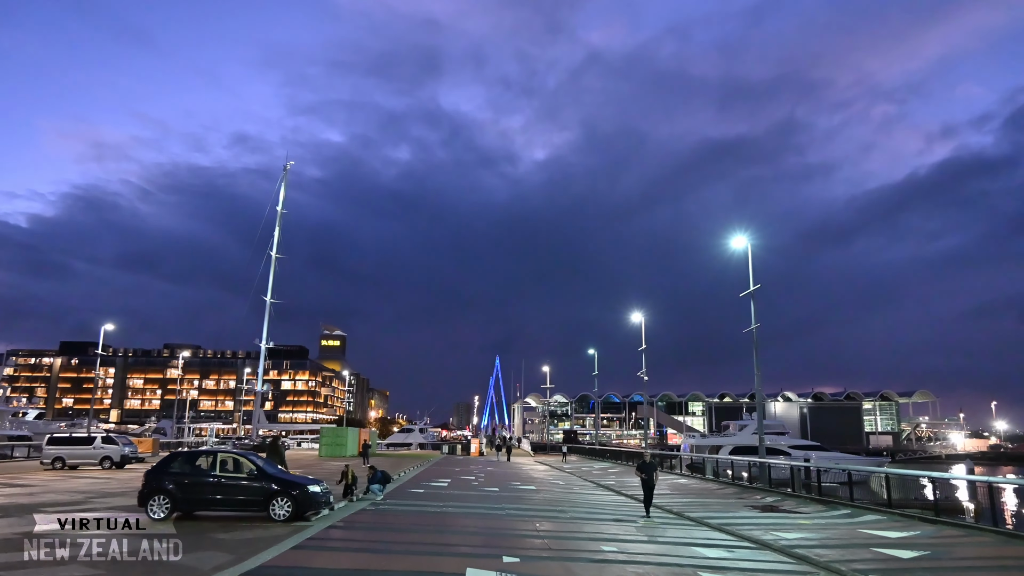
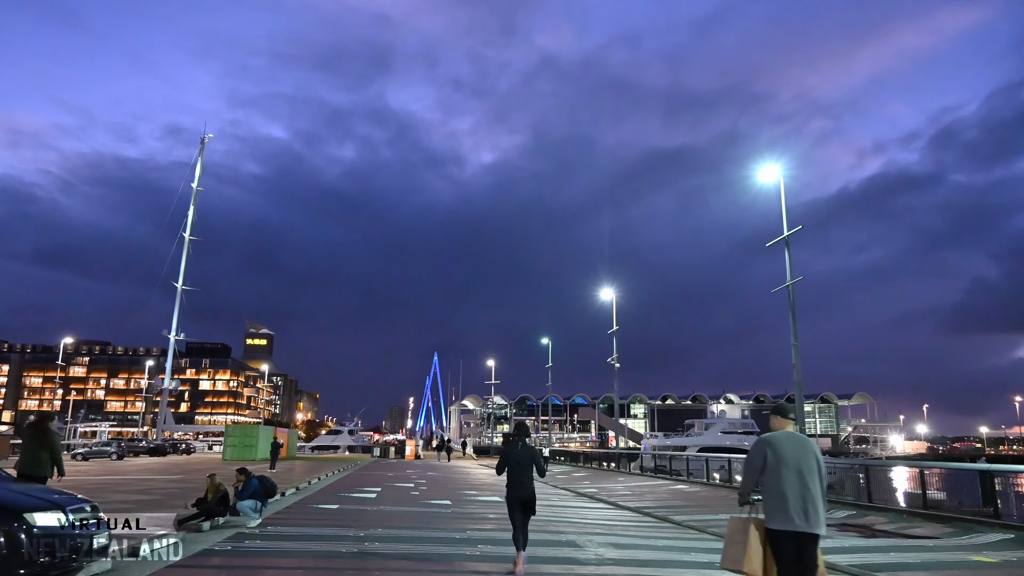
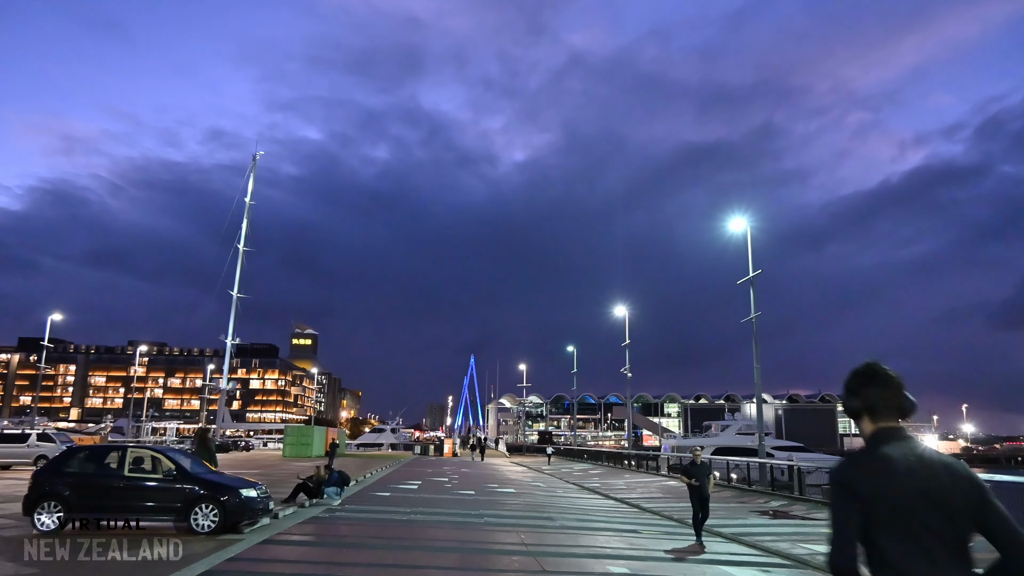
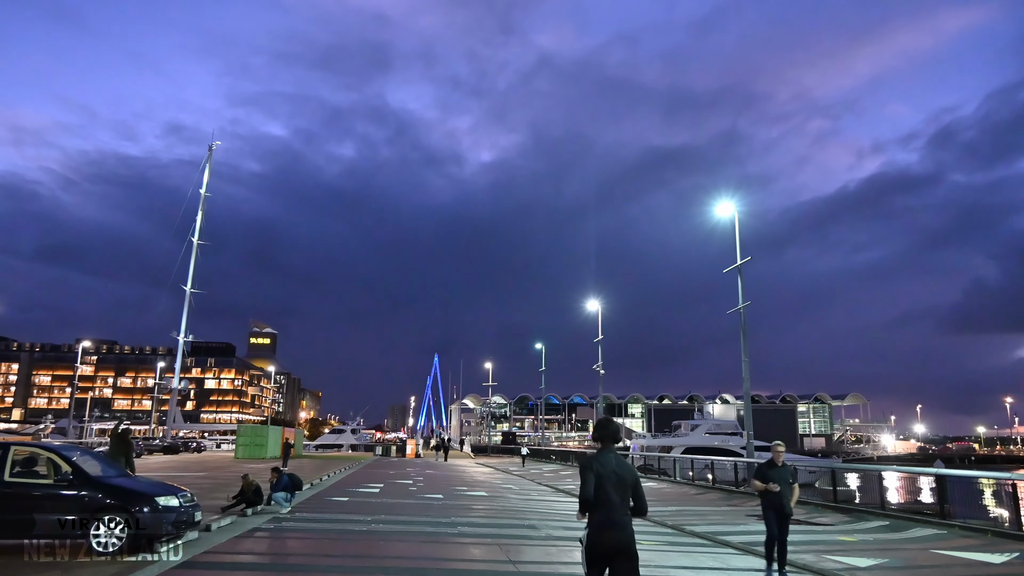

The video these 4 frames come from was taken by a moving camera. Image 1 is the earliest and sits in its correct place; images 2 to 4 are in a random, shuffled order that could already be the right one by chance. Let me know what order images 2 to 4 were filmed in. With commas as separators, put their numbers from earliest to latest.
3, 4, 2
